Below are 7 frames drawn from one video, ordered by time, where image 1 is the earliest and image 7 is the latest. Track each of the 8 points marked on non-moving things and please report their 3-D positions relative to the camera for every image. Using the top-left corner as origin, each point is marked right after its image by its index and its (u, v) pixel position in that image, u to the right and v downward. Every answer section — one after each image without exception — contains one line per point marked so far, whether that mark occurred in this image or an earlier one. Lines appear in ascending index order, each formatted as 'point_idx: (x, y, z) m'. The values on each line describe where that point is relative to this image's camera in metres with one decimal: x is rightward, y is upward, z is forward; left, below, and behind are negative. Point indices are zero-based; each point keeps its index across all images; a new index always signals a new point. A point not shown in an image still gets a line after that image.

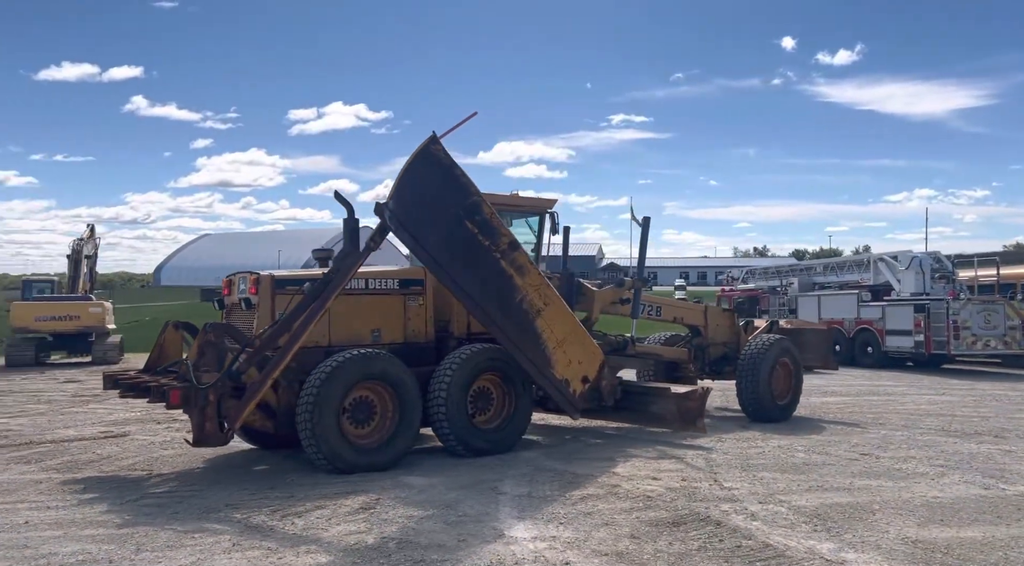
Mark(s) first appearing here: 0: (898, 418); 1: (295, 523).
0: (+5.9, -2.1, +13.1) m
1: (-1.6, -1.8, +6.3) m
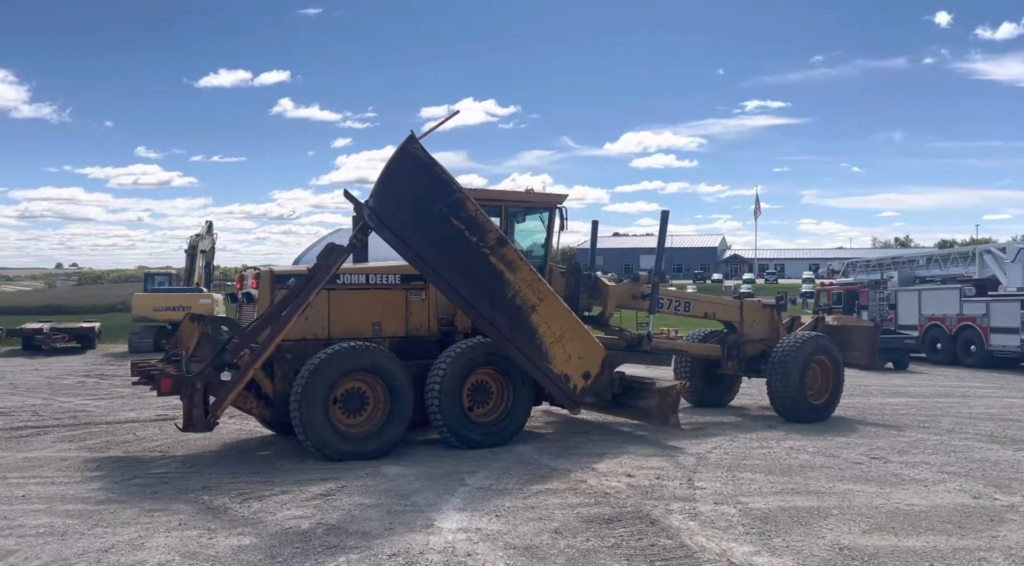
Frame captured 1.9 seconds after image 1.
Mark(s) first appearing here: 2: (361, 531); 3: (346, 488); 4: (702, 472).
0: (+6.3, -2.0, +12.3) m
1: (-2.0, -1.7, +6.6) m
2: (-1.0, -1.7, +5.8) m
3: (-1.4, -1.7, +7.2) m
4: (+1.8, -1.8, +8.0) m
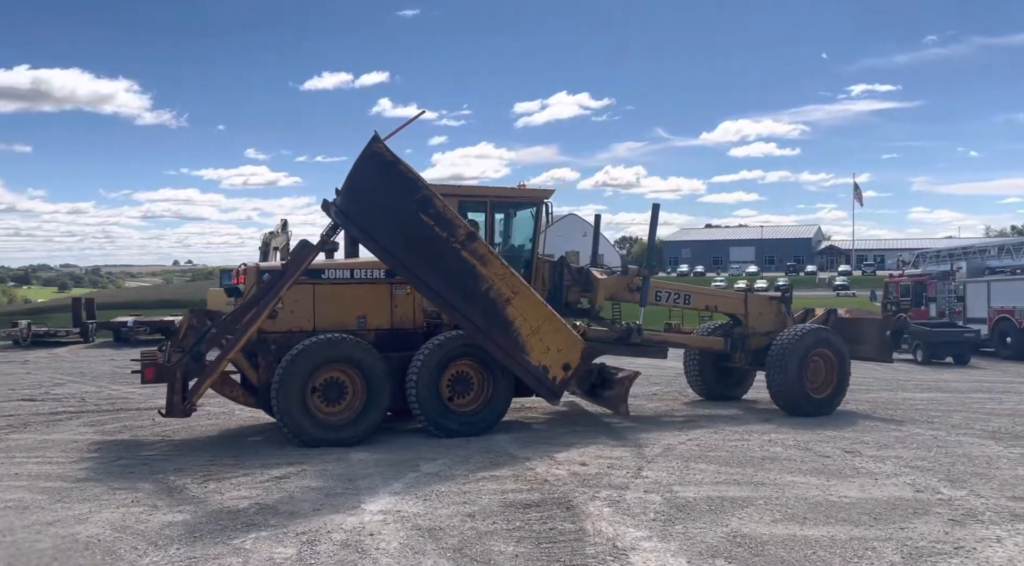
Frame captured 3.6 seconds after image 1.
0: (+6.3, -1.9, +12.0) m
1: (-2.5, -1.7, +7.1) m
2: (-1.6, -1.7, +6.2) m
3: (-1.9, -1.7, +7.6) m
4: (+1.4, -1.7, +8.1) m
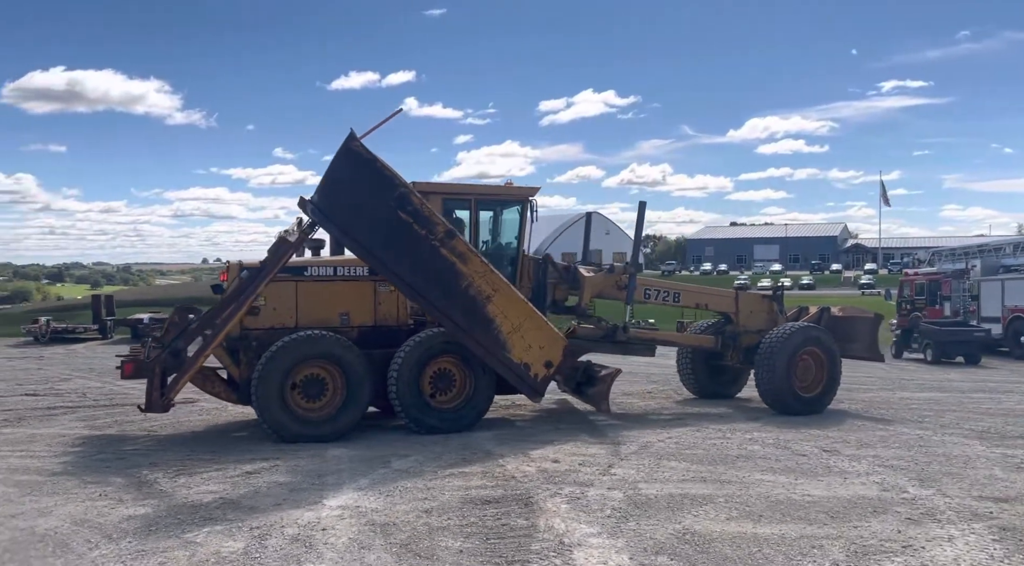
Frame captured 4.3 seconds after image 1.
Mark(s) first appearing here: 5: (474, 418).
0: (+6.1, -1.9, +11.9) m
1: (-2.8, -1.7, +7.2) m
2: (-1.9, -1.6, +6.3) m
3: (-2.1, -1.7, +7.6) m
4: (+1.1, -1.7, +8.1) m
5: (-0.4, -1.6, +9.9) m
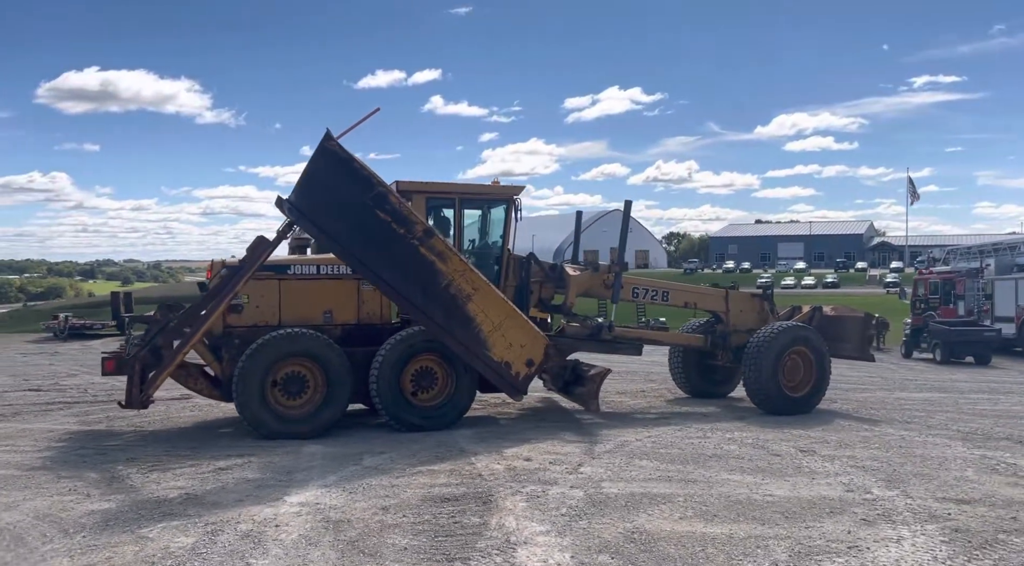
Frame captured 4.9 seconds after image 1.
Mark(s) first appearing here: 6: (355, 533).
0: (+6.0, -1.9, +11.8) m
1: (-3.1, -1.7, +7.3) m
2: (-2.2, -1.6, +6.4) m
3: (-2.4, -1.6, +7.7) m
4: (+0.8, -1.7, +8.1) m
5: (-0.7, -1.6, +9.9) m
6: (-1.0, -1.6, +5.4) m
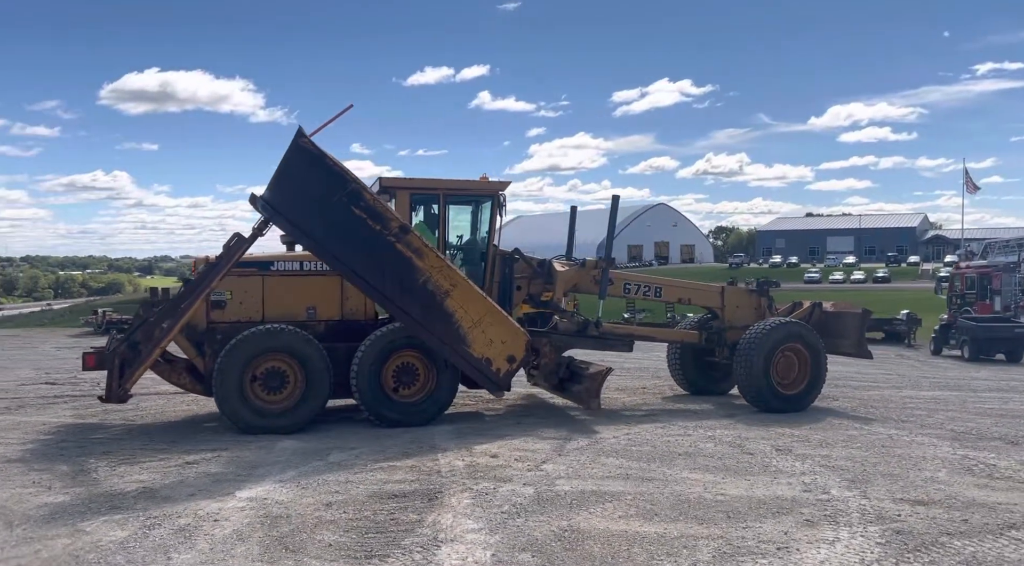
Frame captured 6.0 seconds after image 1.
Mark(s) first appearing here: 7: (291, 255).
0: (+5.8, -1.8, +11.5) m
1: (-3.5, -1.6, +7.4) m
2: (-2.6, -1.6, +6.5) m
3: (-2.7, -1.6, +7.8) m
4: (+0.5, -1.6, +8.0) m
5: (-0.9, -1.5, +9.9) m
6: (-1.4, -1.6, +5.5) m
7: (-2.7, +0.3, +10.3) m
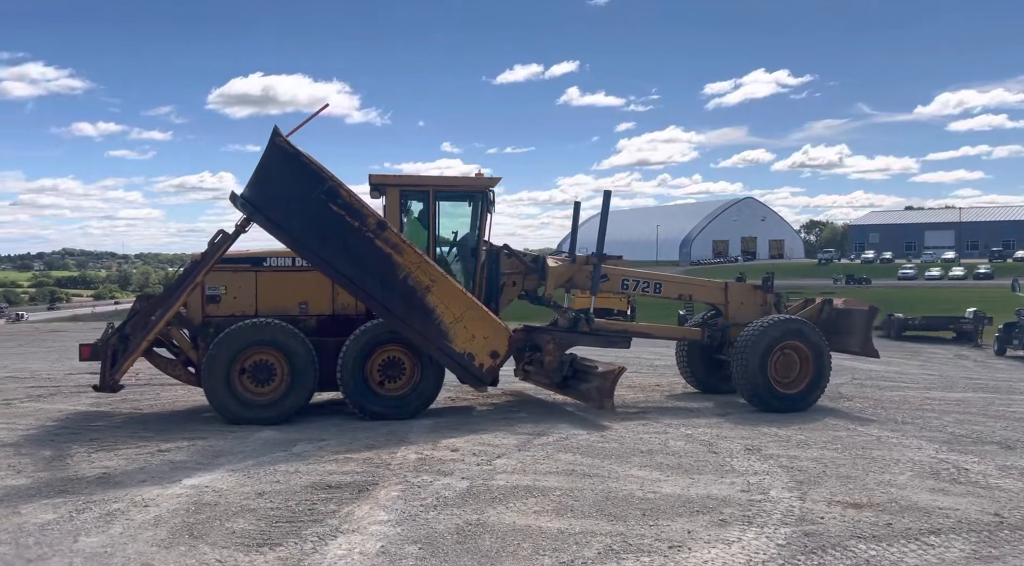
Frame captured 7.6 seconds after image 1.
0: (+5.7, -1.8, +11.0) m
1: (-3.9, -1.6, +7.8) m
2: (-3.1, -1.6, +6.8) m
3: (-3.1, -1.6, +8.2) m
4: (+0.2, -1.6, +8.1) m
5: (-1.1, -1.5, +10.1) m
6: (-2.0, -1.6, +5.7) m
7: (-2.9, +0.4, +10.6) m
